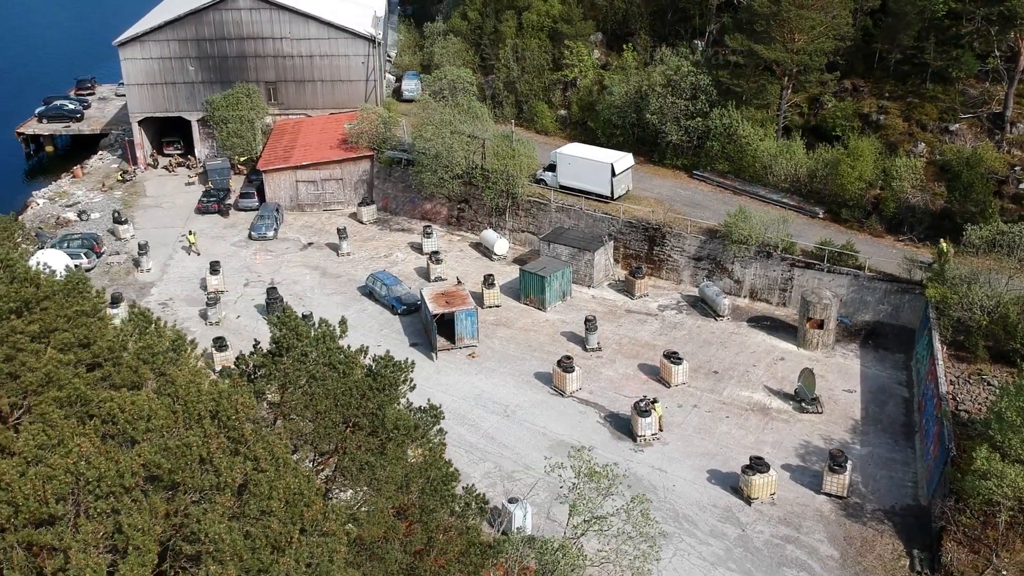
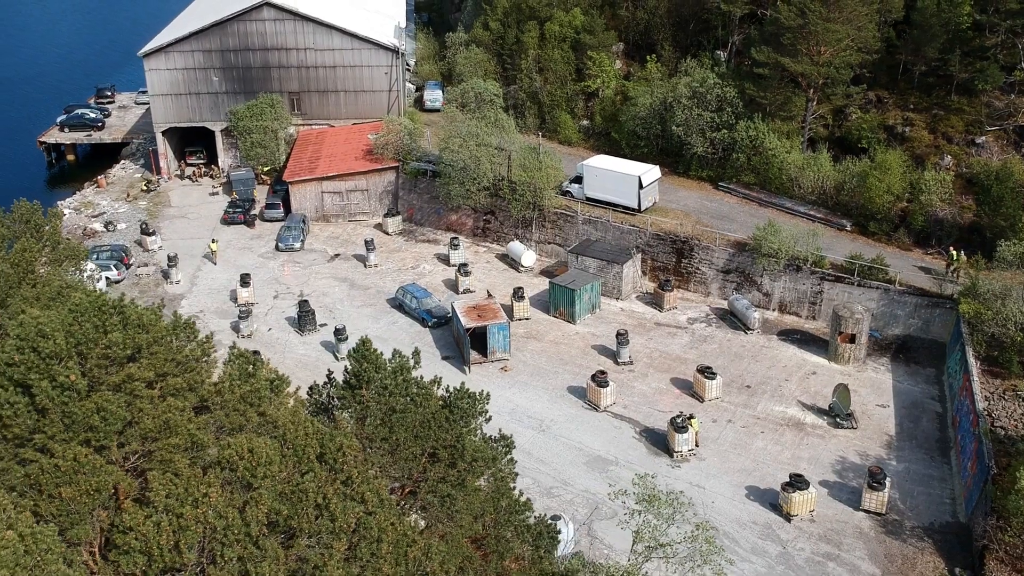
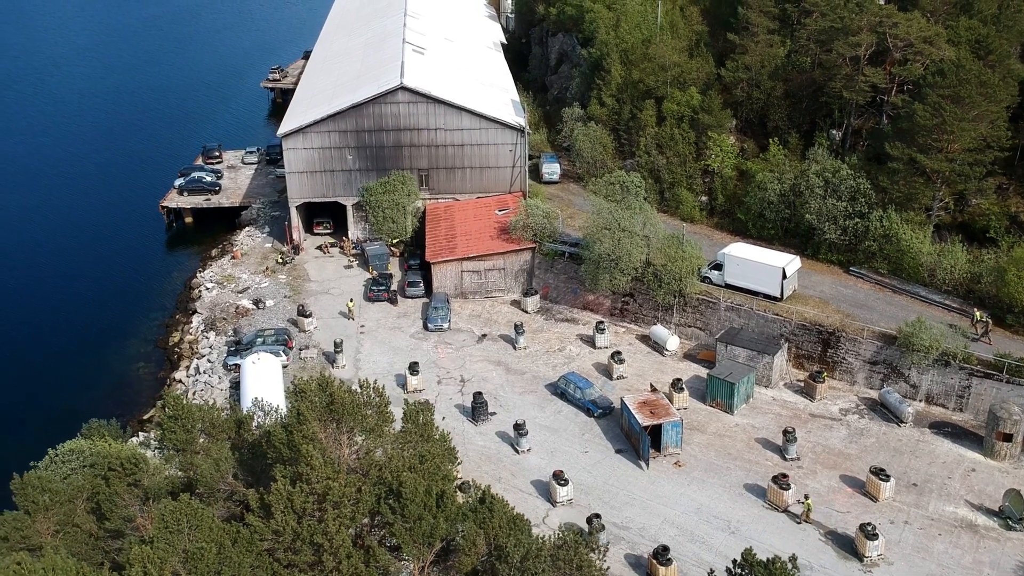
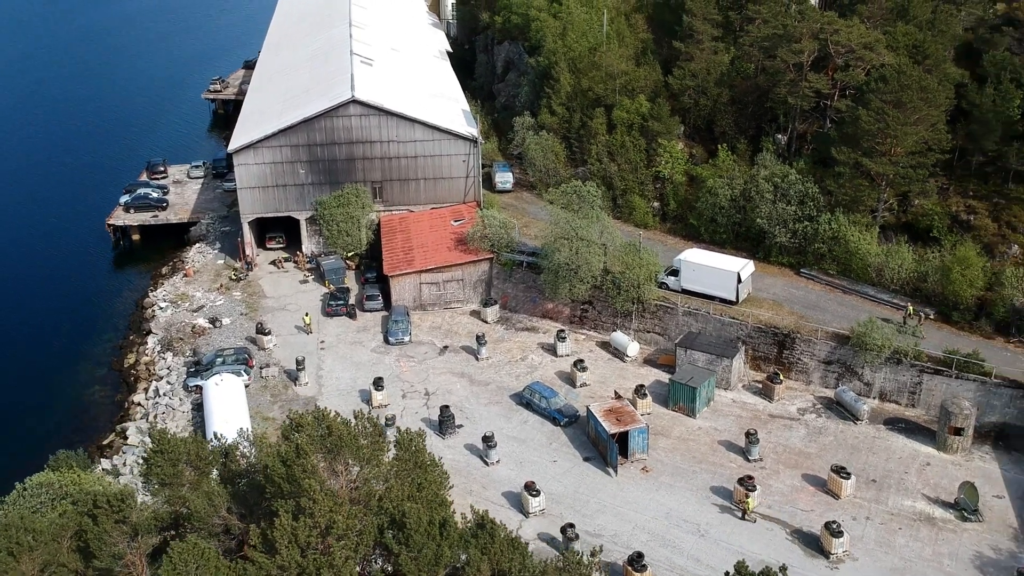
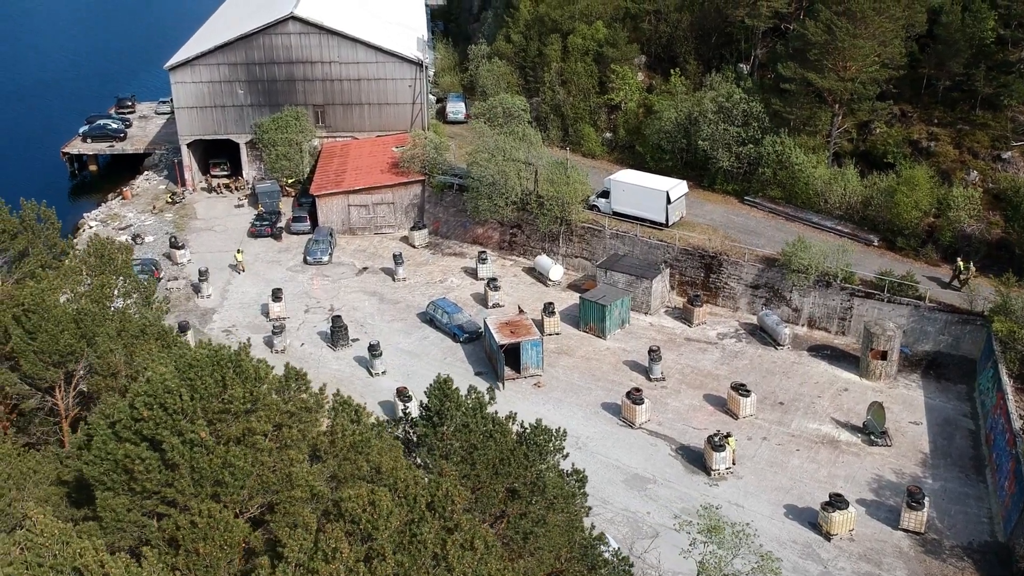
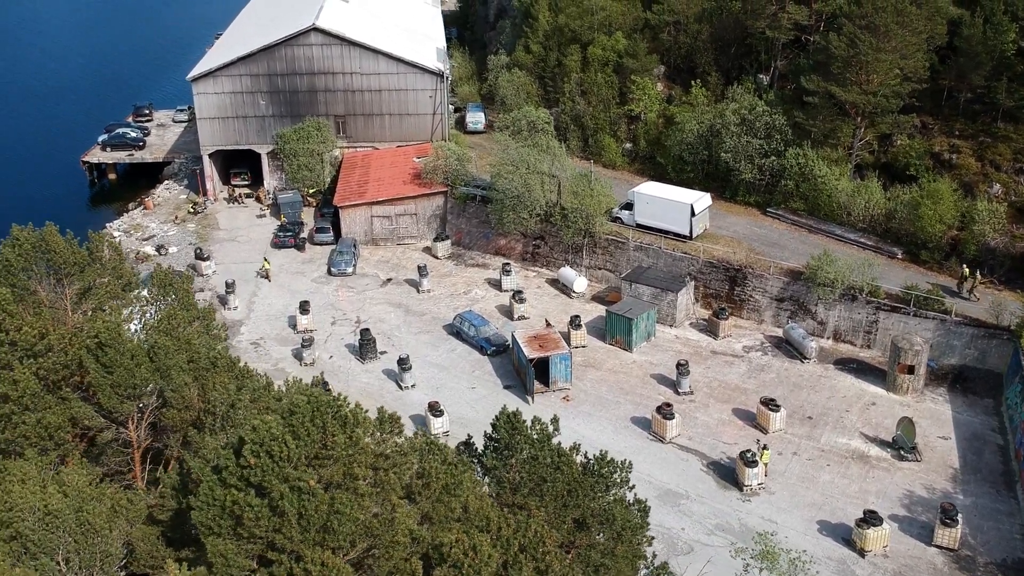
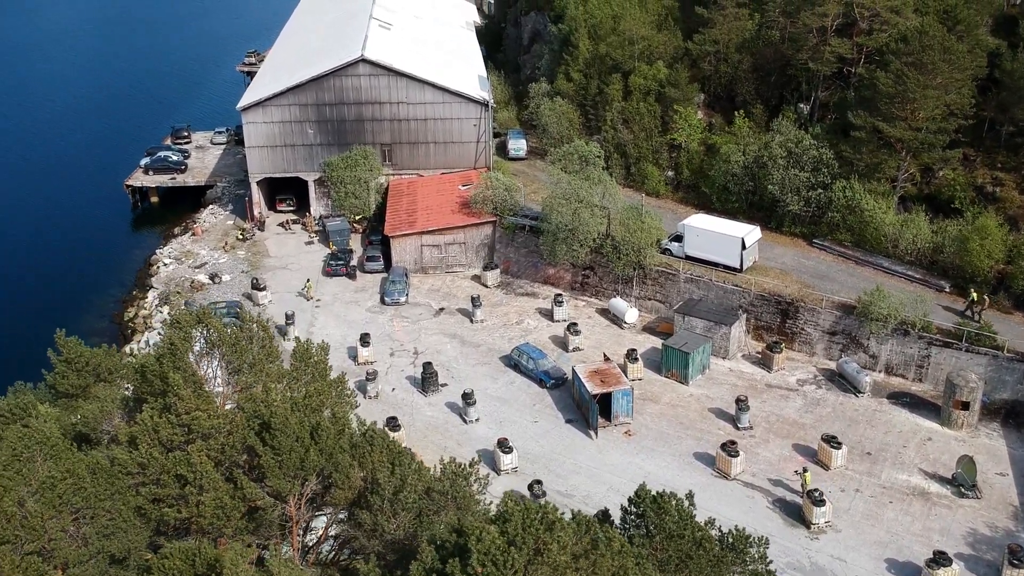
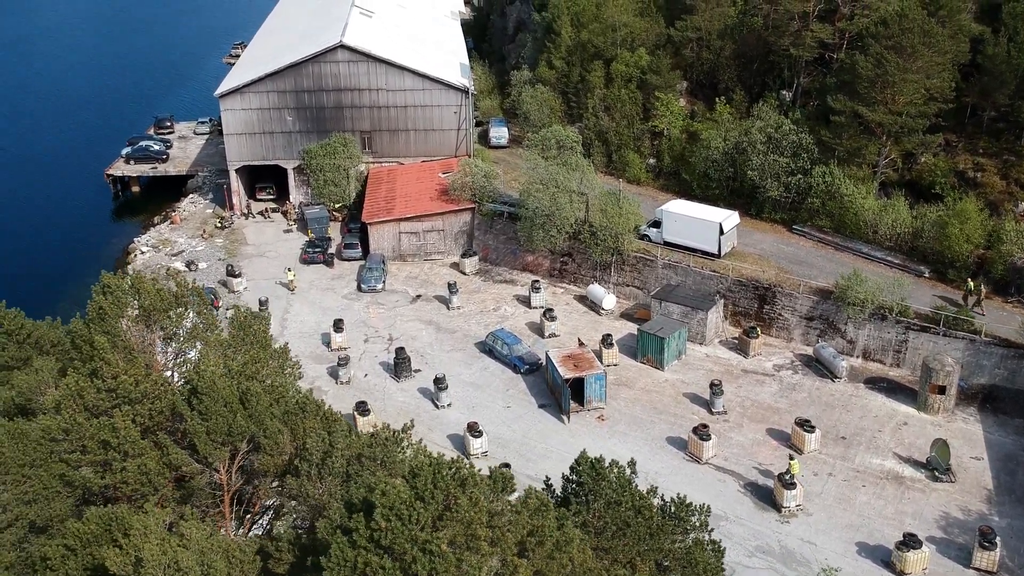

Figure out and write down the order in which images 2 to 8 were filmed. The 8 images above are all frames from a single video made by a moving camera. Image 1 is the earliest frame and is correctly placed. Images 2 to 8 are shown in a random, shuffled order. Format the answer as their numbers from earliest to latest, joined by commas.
2, 5, 6, 8, 7, 3, 4
